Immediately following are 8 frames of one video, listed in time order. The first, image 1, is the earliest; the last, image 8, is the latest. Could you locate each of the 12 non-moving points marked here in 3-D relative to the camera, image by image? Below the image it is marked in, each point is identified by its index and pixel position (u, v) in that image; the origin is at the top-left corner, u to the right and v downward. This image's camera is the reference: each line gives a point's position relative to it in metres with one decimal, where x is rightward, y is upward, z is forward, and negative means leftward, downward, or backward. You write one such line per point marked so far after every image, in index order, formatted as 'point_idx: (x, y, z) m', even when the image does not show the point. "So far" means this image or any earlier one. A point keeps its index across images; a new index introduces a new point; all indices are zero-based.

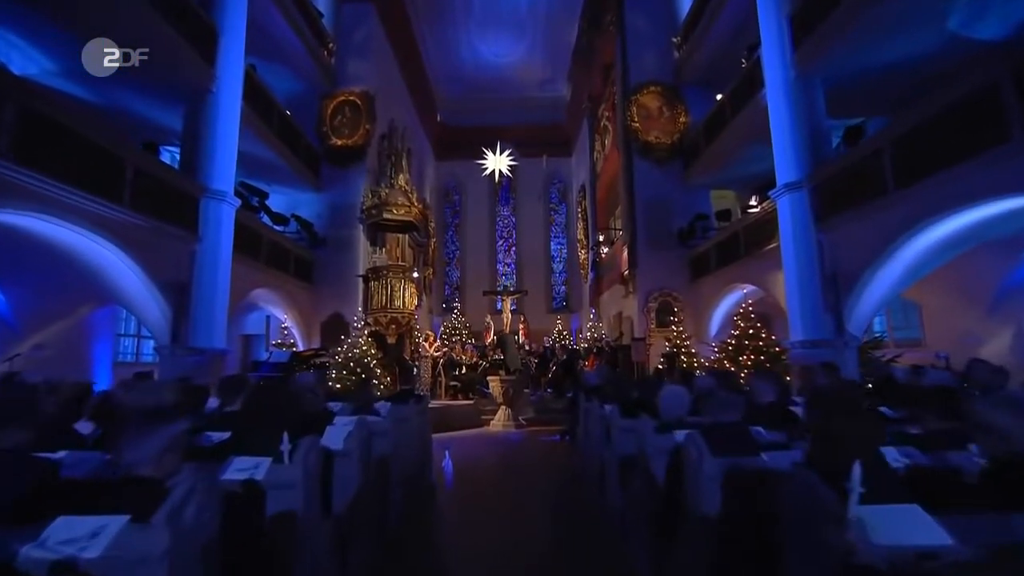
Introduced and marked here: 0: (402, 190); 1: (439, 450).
0: (-3.0, +2.7, +14.1) m
1: (-1.2, -2.7, +8.9) m
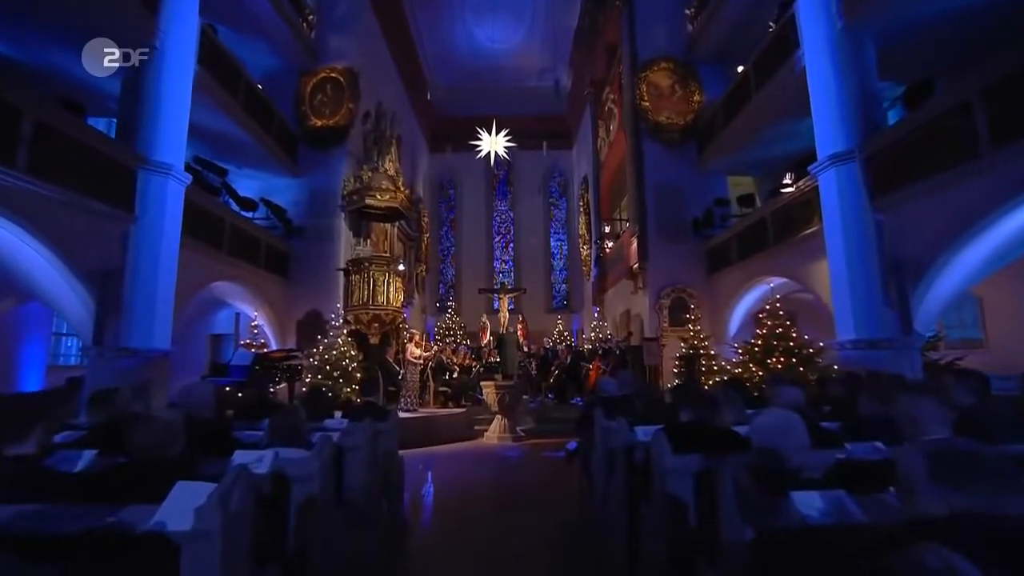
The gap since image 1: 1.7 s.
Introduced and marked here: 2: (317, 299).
0: (-3.0, +2.8, +12.7) m
1: (-1.3, -2.6, +7.5) m
2: (-4.7, -0.3, +12.8) m
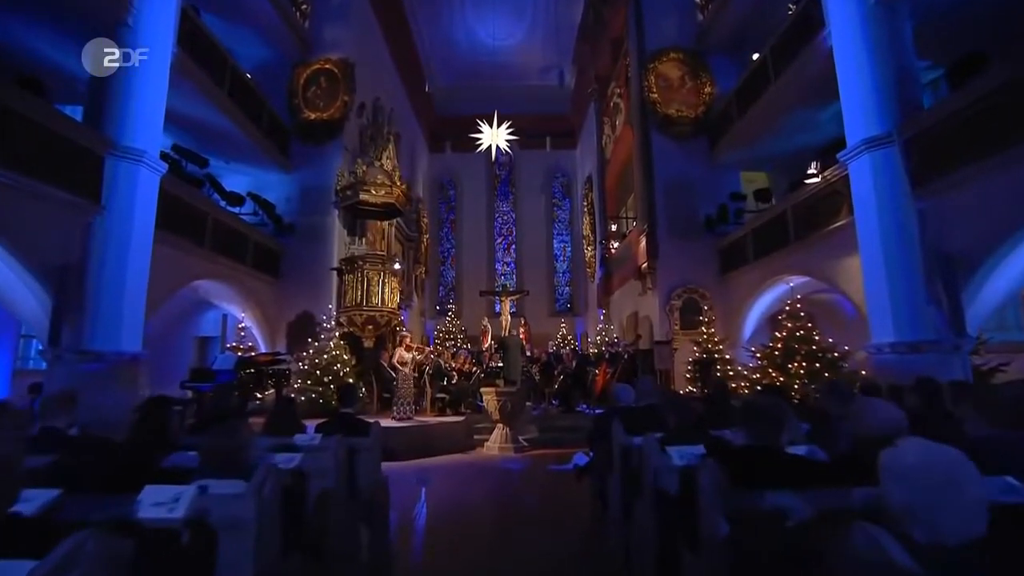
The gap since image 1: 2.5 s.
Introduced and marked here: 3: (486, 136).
0: (-3.0, +2.8, +12.1) m
1: (-1.3, -2.6, +6.8) m
2: (-4.7, -0.3, +12.1) m
3: (-0.6, +3.7, +12.8) m
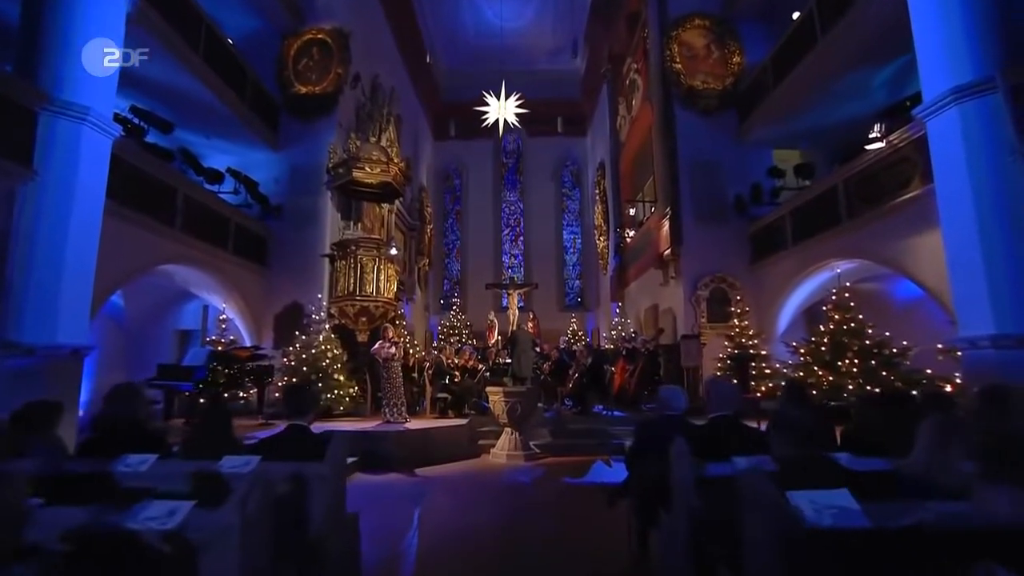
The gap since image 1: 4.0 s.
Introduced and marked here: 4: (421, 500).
0: (-2.8, +3.0, +11.0) m
1: (-1.1, -2.3, +5.7) m
2: (-4.5, 0.0, +11.1) m
3: (-0.4, +4.0, +11.7) m
4: (-1.0, -2.4, +5.8) m
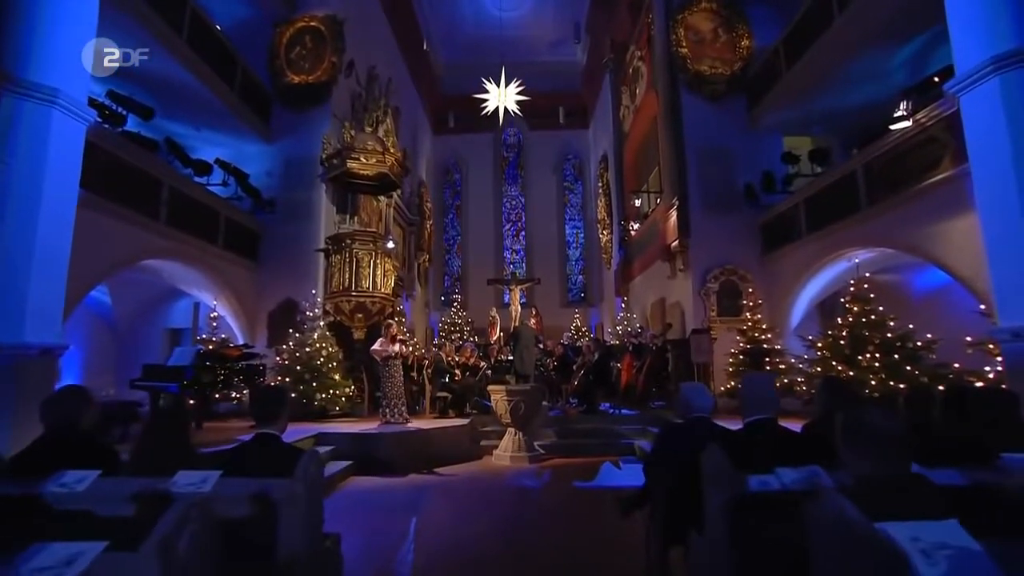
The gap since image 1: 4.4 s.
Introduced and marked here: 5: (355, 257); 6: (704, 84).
0: (-2.8, +3.1, +10.6) m
1: (-1.1, -2.3, +5.3) m
2: (-4.5, 0.0, +10.7) m
3: (-0.4, +4.1, +11.3) m
4: (-1.0, -2.3, +5.4) m
5: (-2.9, +0.6, +9.8) m
6: (+4.2, +4.4, +11.4) m
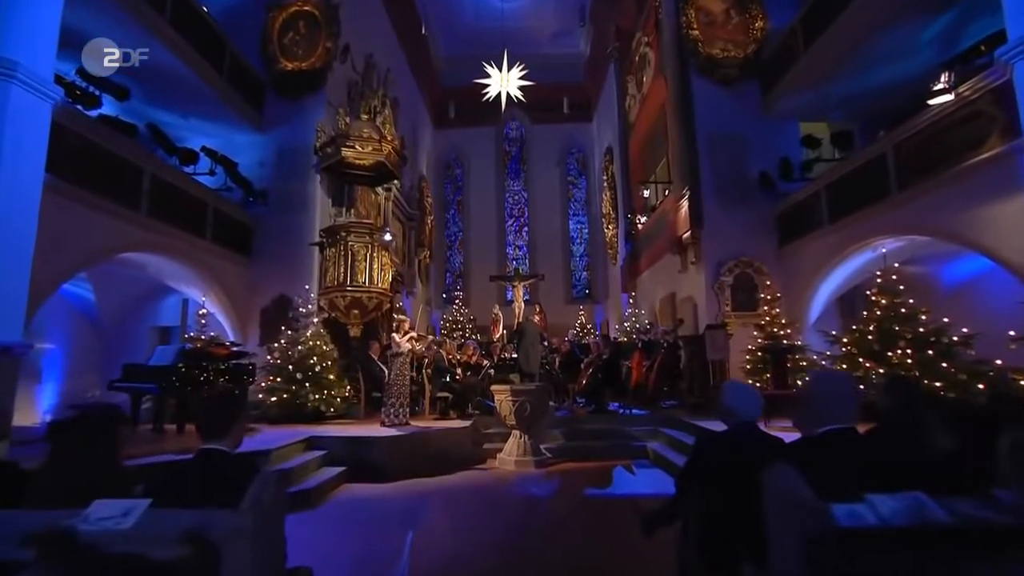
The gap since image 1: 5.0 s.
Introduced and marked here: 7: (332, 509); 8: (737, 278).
0: (-2.7, +3.2, +10.1) m
1: (-1.0, -2.2, +4.8) m
2: (-4.4, +0.1, +10.2) m
3: (-0.4, +4.2, +10.8) m
4: (-0.9, -2.2, +5.0) m
5: (-2.8, +0.7, +9.3) m
6: (+4.2, +4.5, +10.9) m
7: (-1.8, -2.3, +5.4) m
8: (+4.3, +0.2, +10.1) m
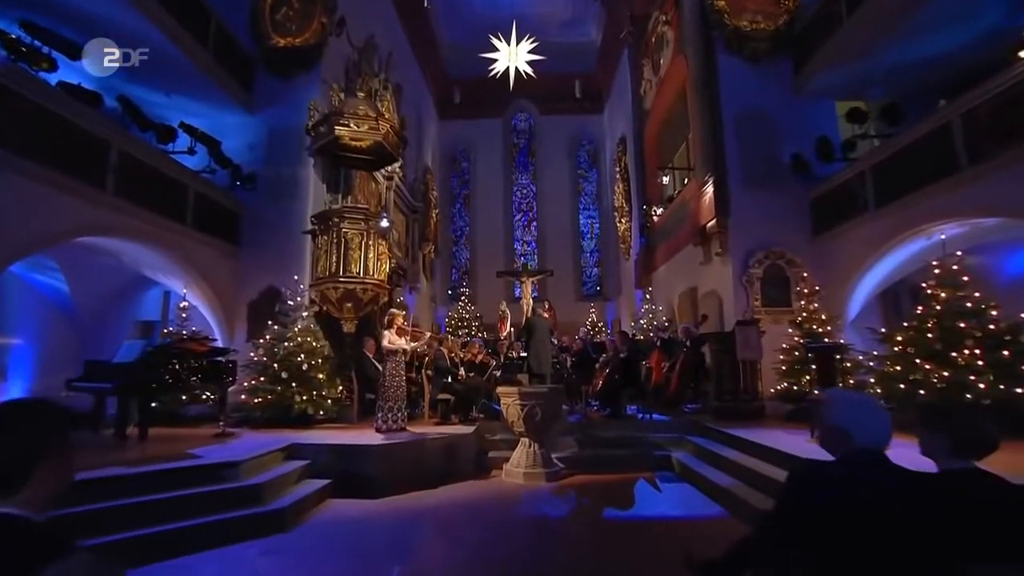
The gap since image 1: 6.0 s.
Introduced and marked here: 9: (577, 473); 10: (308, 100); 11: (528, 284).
0: (-2.6, +3.3, +9.3) m
1: (-1.0, -2.1, +4.0) m
2: (-4.2, +0.3, +9.4) m
3: (-0.2, +4.3, +9.9) m
4: (-0.8, -2.1, +4.1) m
5: (-2.7, +0.8, +8.5) m
6: (+4.4, +4.7, +10.0) m
7: (-1.8, -2.1, +4.6) m
8: (+4.4, +0.3, +9.2) m
9: (+0.8, -2.4, +6.8) m
10: (-3.9, +3.6, +10.0) m
11: (+0.4, +0.2, +13.7) m
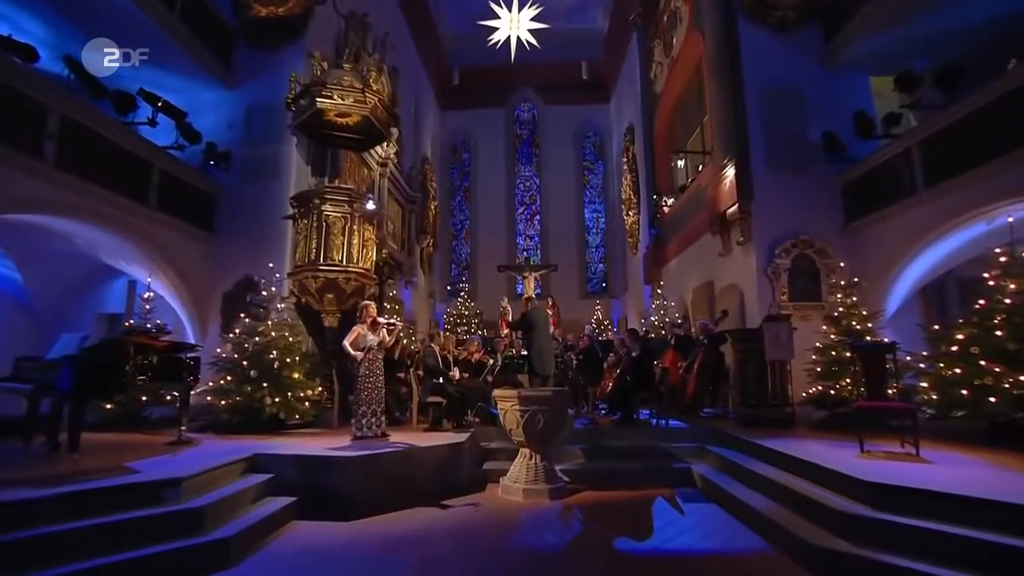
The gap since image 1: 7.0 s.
0: (-2.5, +3.5, +8.4) m
1: (-1.0, -1.9, +3.2) m
2: (-4.2, +0.4, +8.6) m
3: (-0.2, +4.5, +9.1) m
4: (-0.9, -1.9, +3.3) m
5: (-2.7, +1.0, +7.6) m
6: (+4.4, +4.8, +9.1) m
7: (-1.8, -2.0, +3.7) m
8: (+4.5, +0.4, +8.3) m
9: (+0.8, -2.2, +5.9) m
10: (-3.8, +3.7, +9.1) m
11: (+0.4, +0.3, +12.8) m
